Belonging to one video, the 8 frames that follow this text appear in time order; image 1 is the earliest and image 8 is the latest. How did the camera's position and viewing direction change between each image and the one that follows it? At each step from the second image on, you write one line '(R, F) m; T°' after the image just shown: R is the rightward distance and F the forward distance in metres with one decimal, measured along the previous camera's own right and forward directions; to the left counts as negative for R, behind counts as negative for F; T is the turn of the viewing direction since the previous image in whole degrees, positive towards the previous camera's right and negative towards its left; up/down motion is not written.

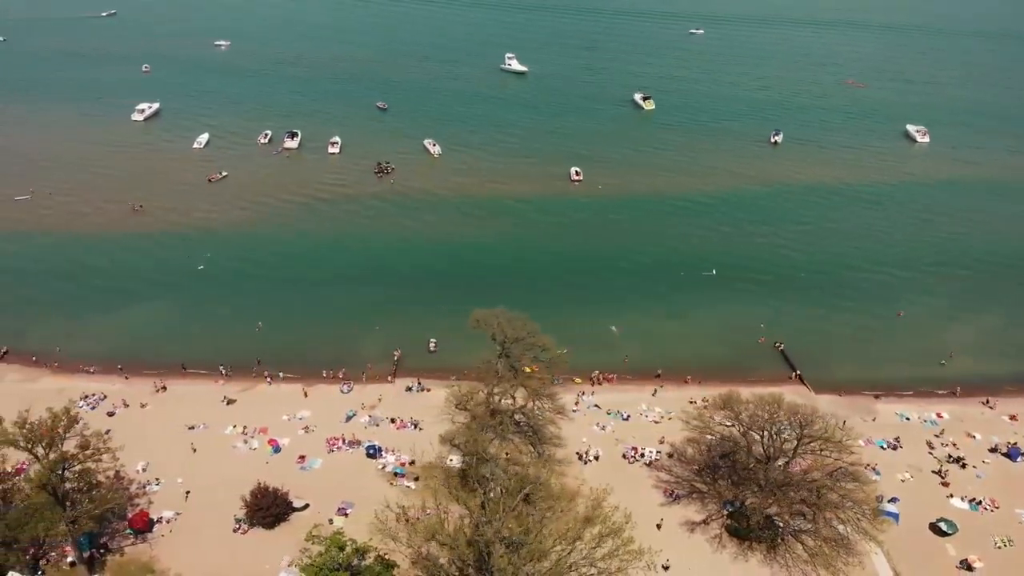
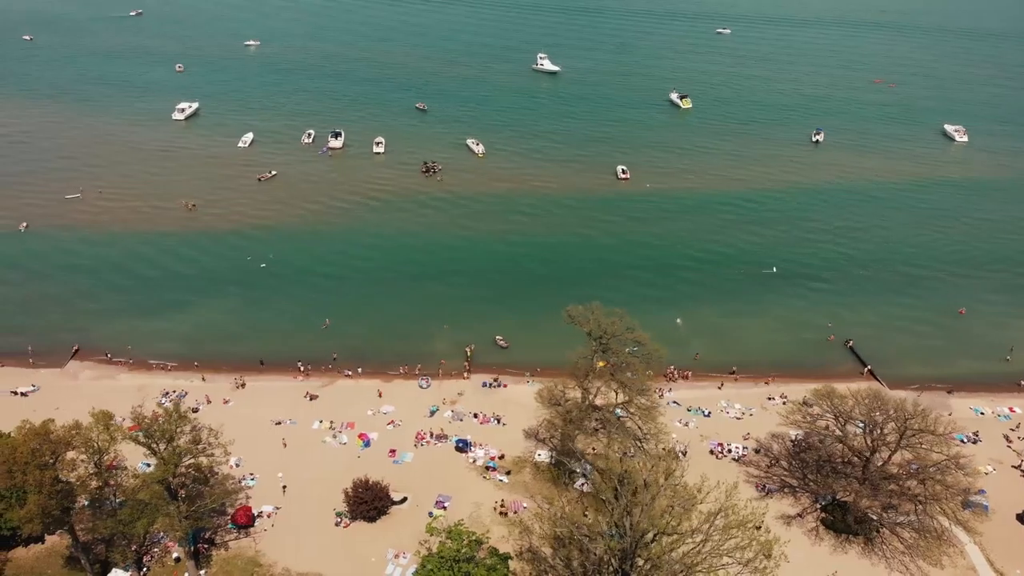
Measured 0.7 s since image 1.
(-5.2, -0.3) m; 0°
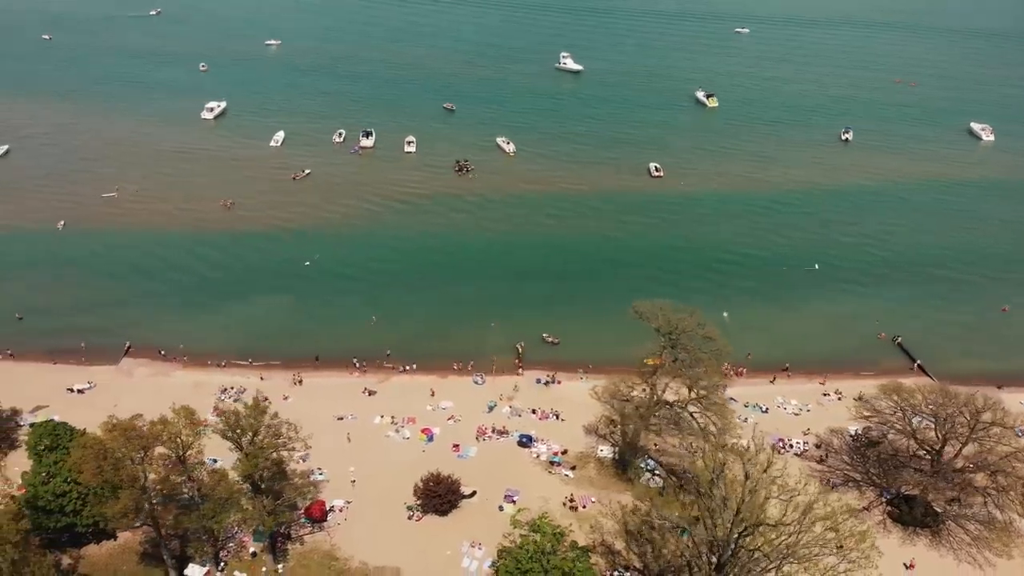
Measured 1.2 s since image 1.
(-3.7, -0.3) m; 0°
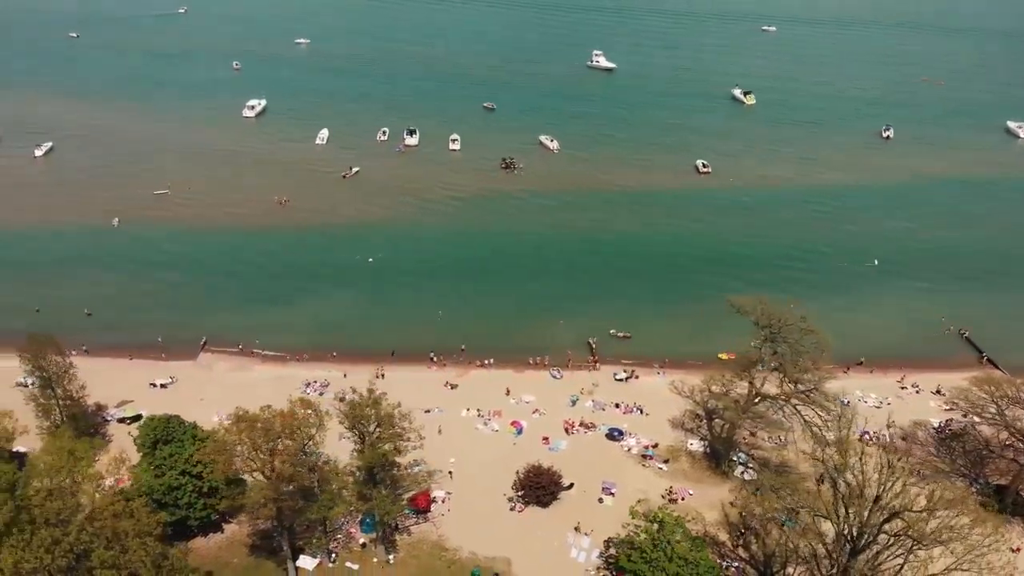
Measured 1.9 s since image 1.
(-5.5, -0.4) m; +1°
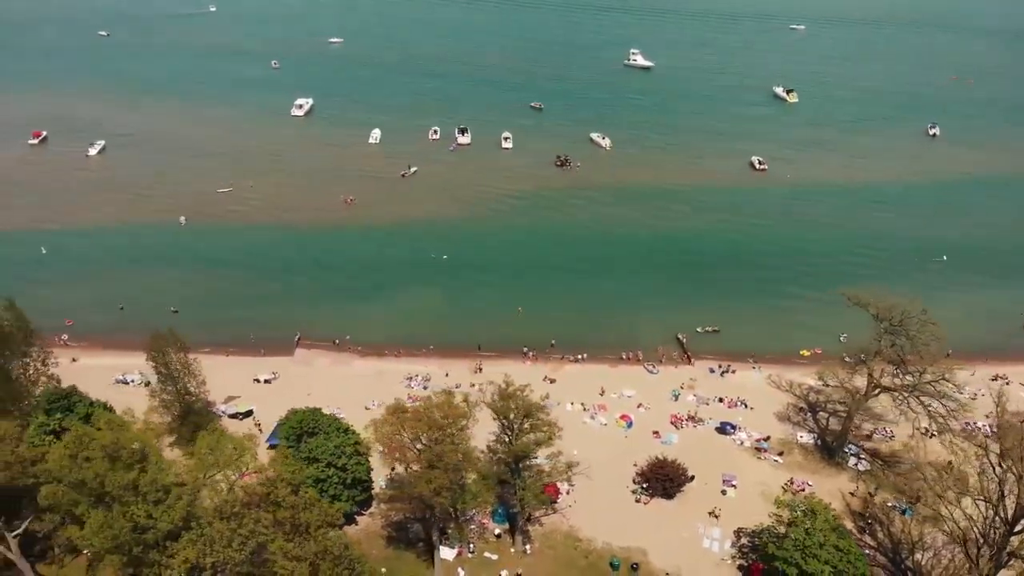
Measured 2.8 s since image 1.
(-7.2, -0.5) m; +1°
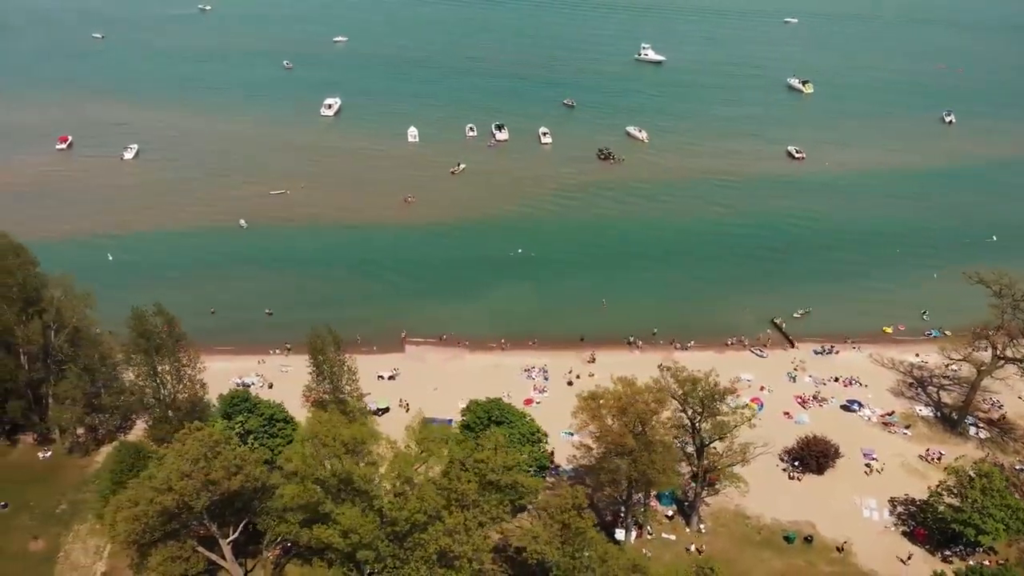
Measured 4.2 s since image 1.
(-11.6, -0.6) m; +4°
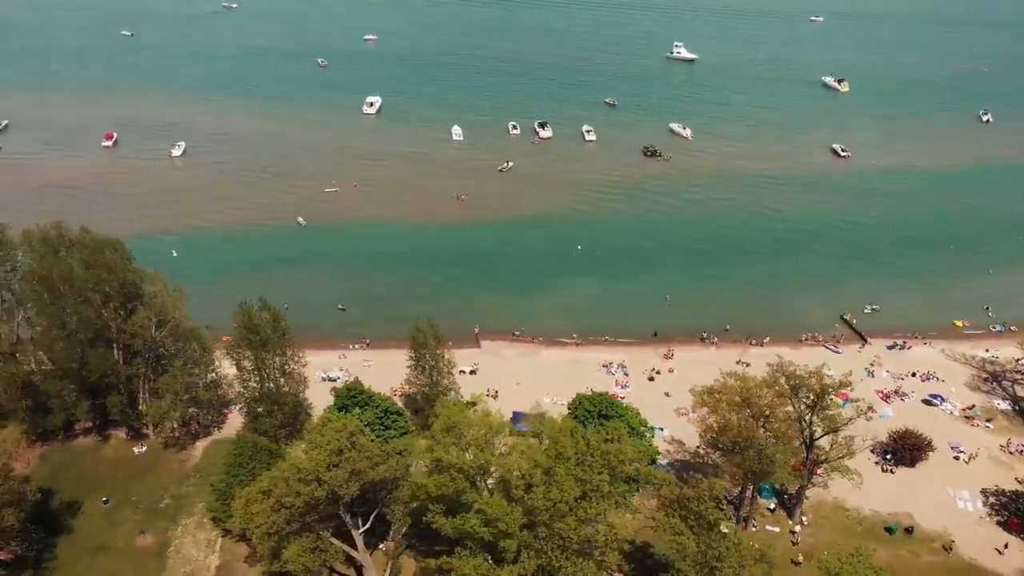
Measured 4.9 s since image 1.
(-5.9, -0.5) m; +1°
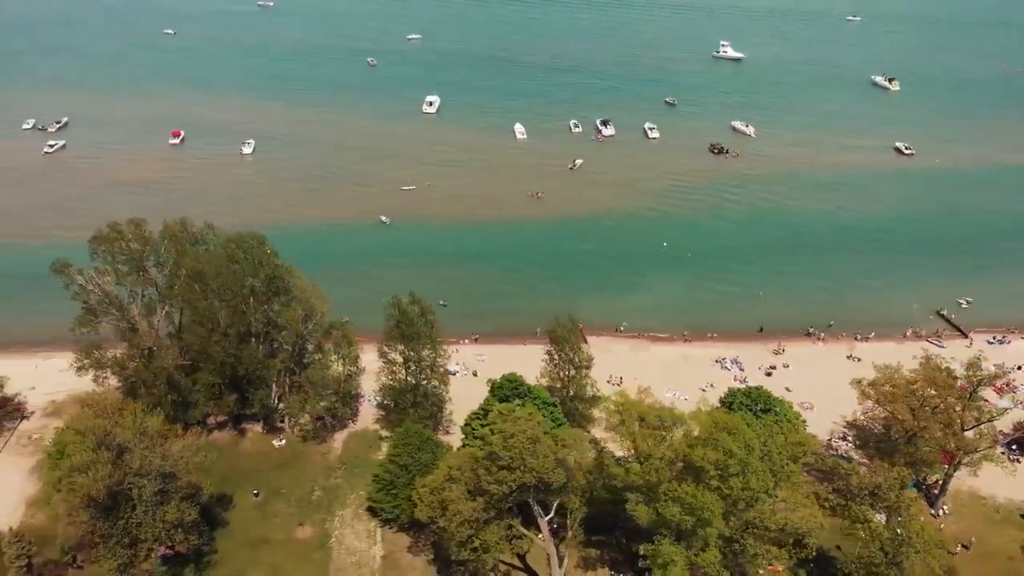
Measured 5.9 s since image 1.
(-8.7, -0.8) m; +1°
